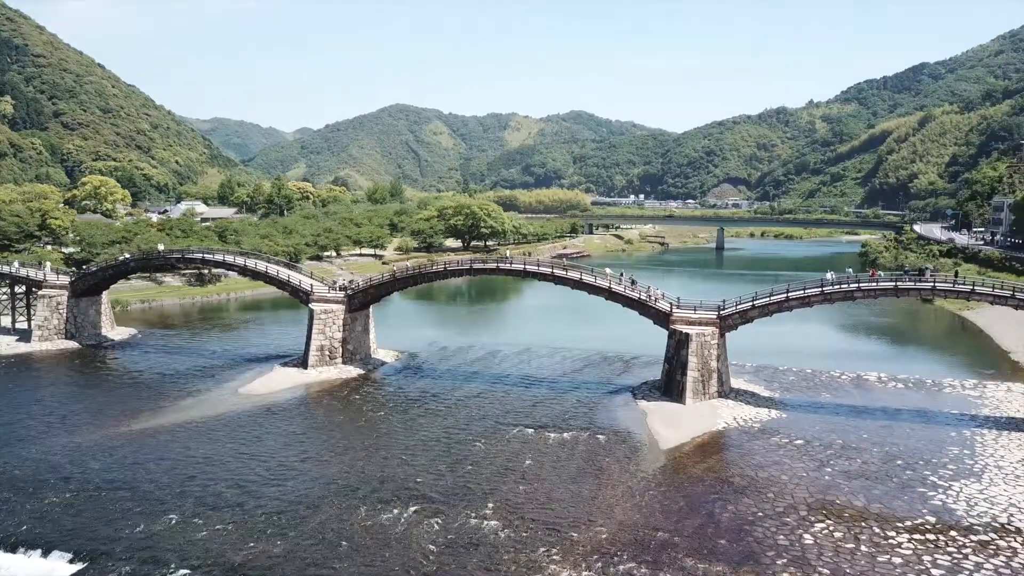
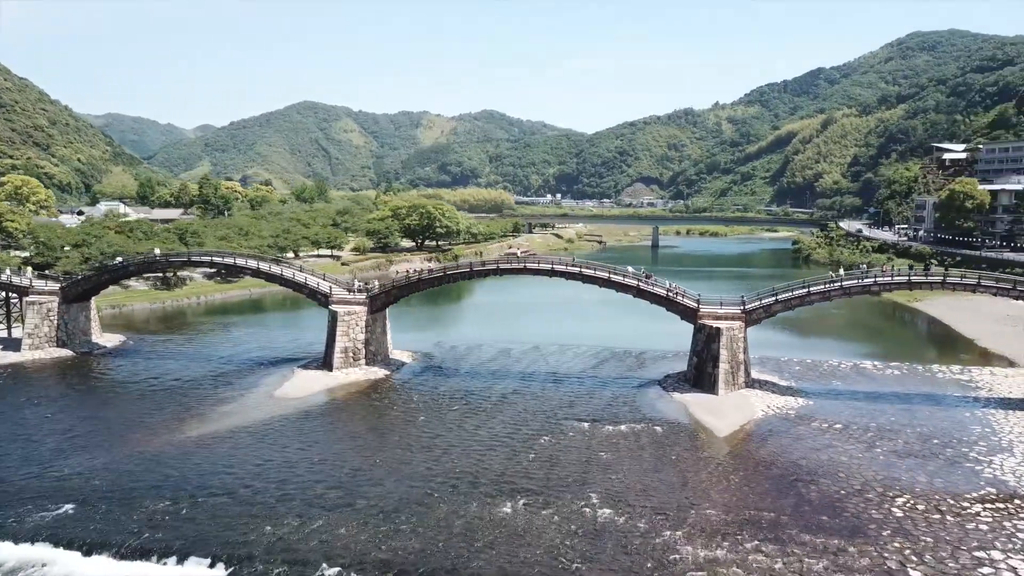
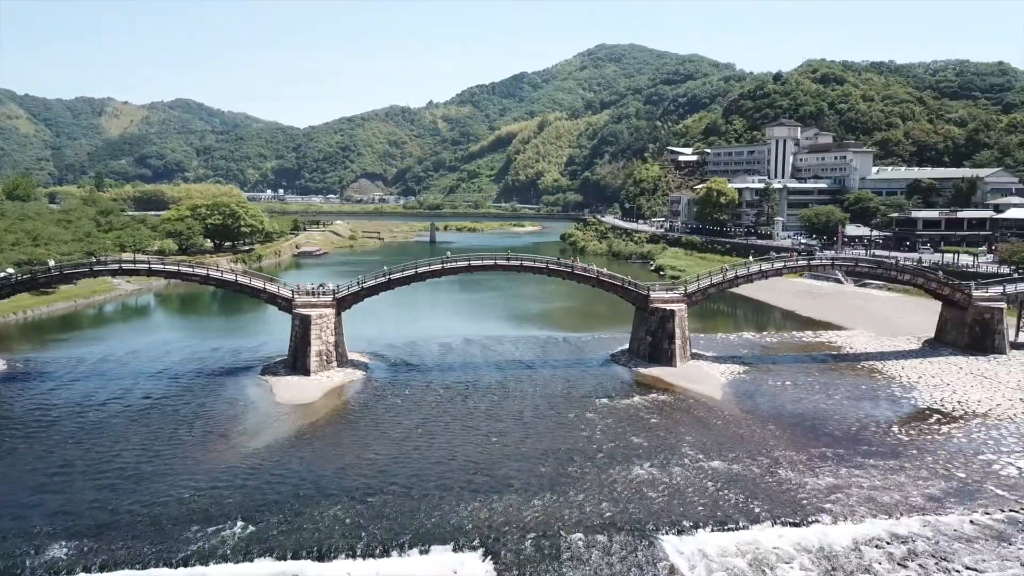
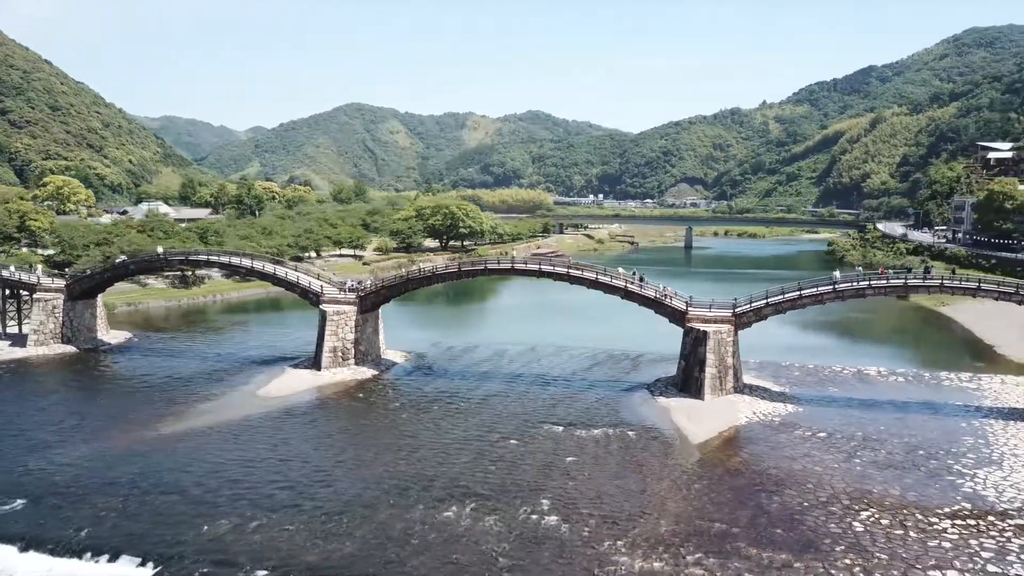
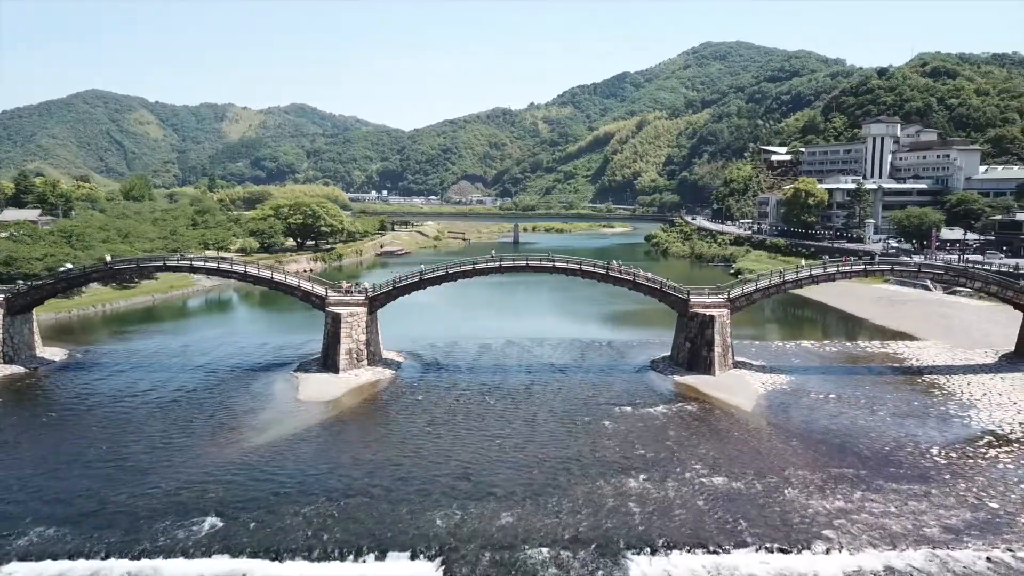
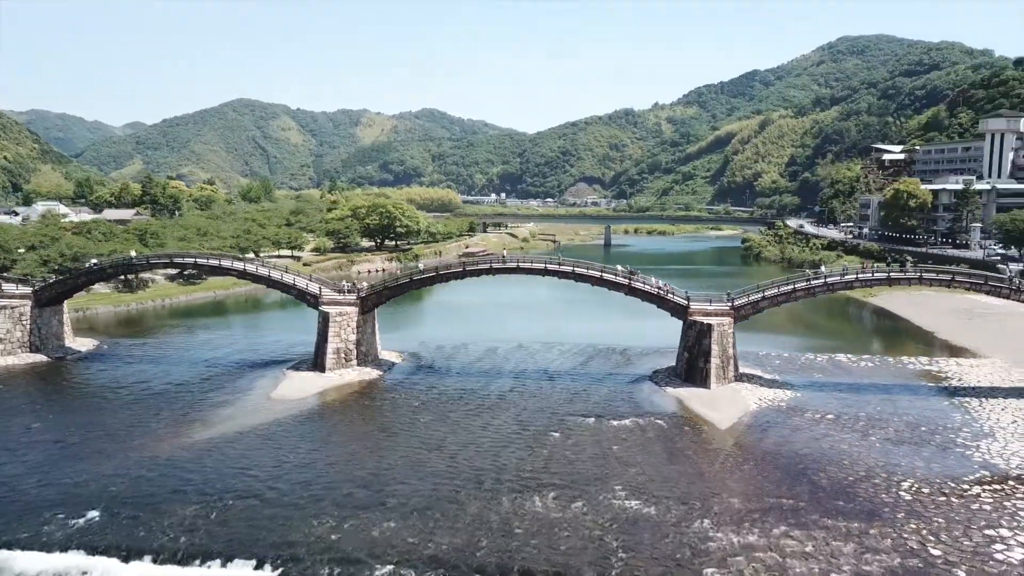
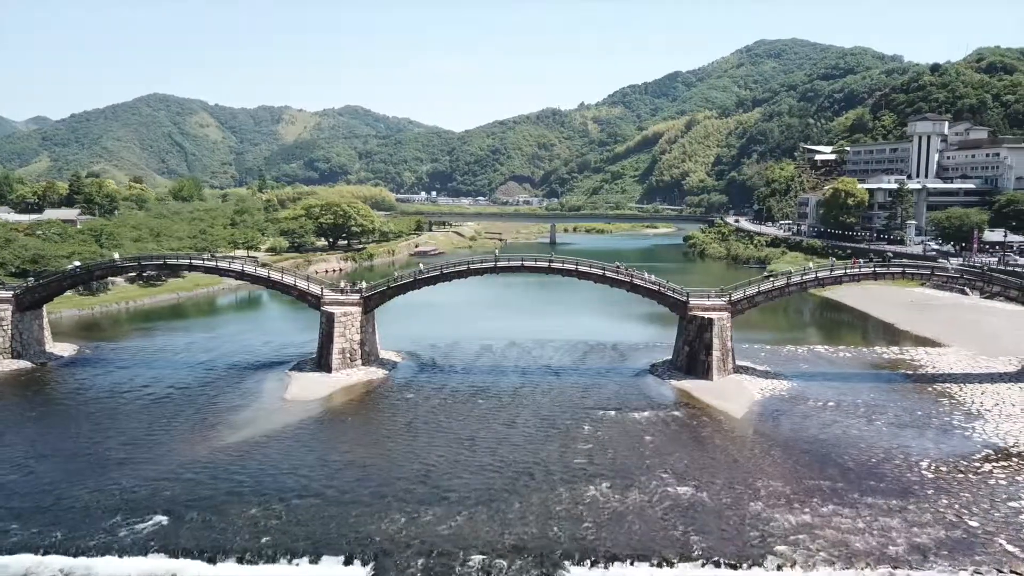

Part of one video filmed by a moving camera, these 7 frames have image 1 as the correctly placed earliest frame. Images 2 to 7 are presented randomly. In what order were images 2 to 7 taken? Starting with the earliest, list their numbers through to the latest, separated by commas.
4, 2, 6, 7, 5, 3
